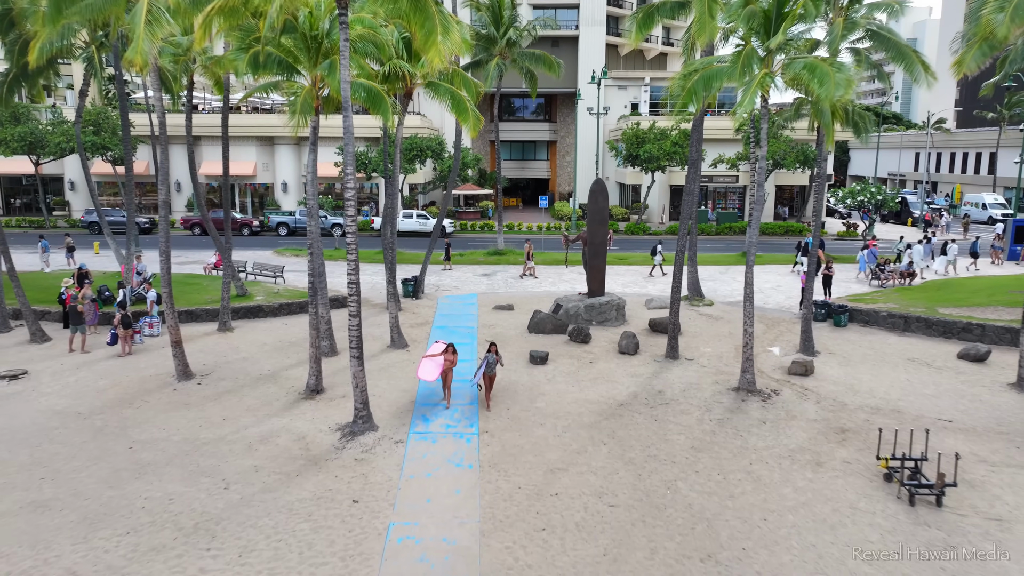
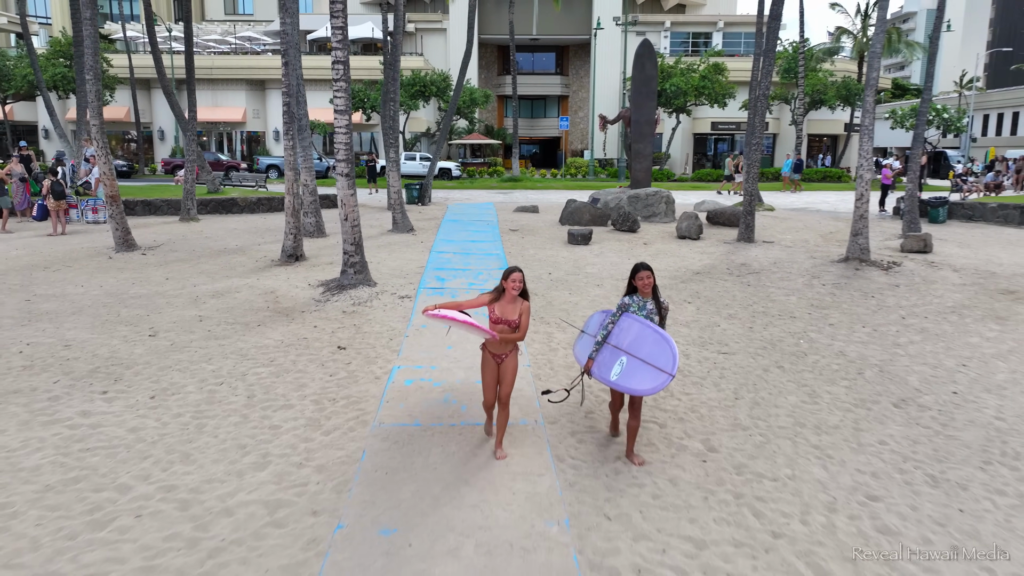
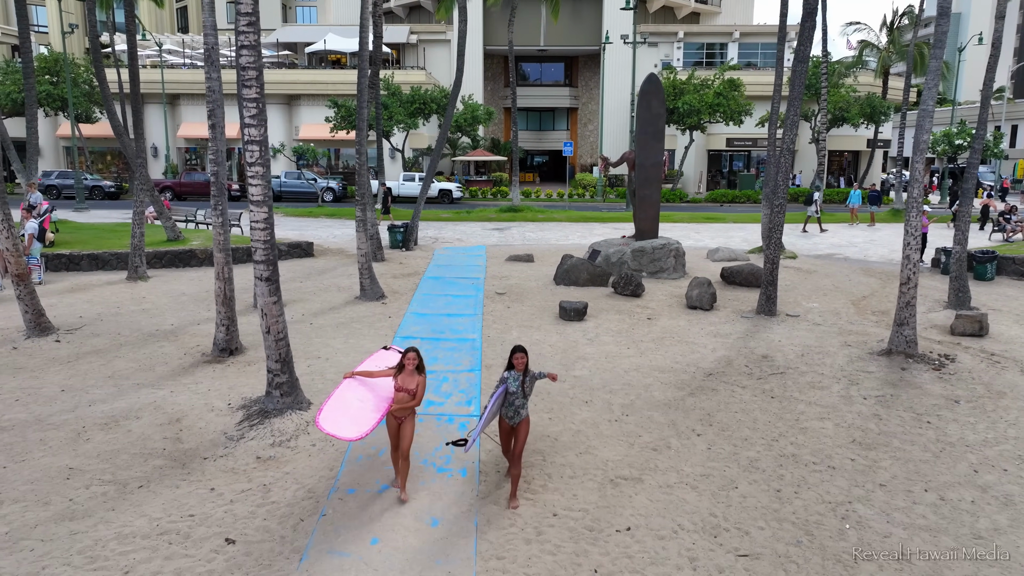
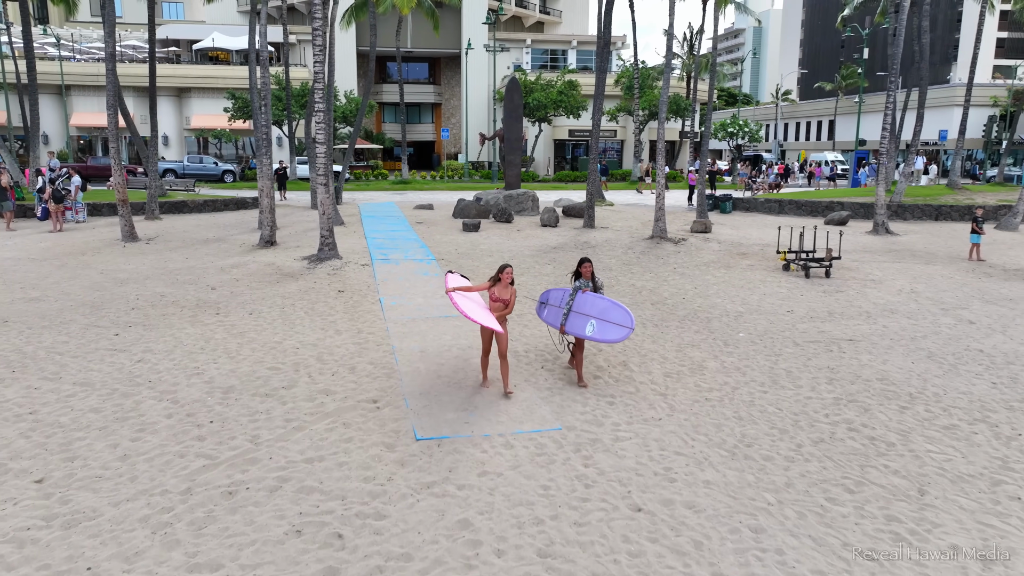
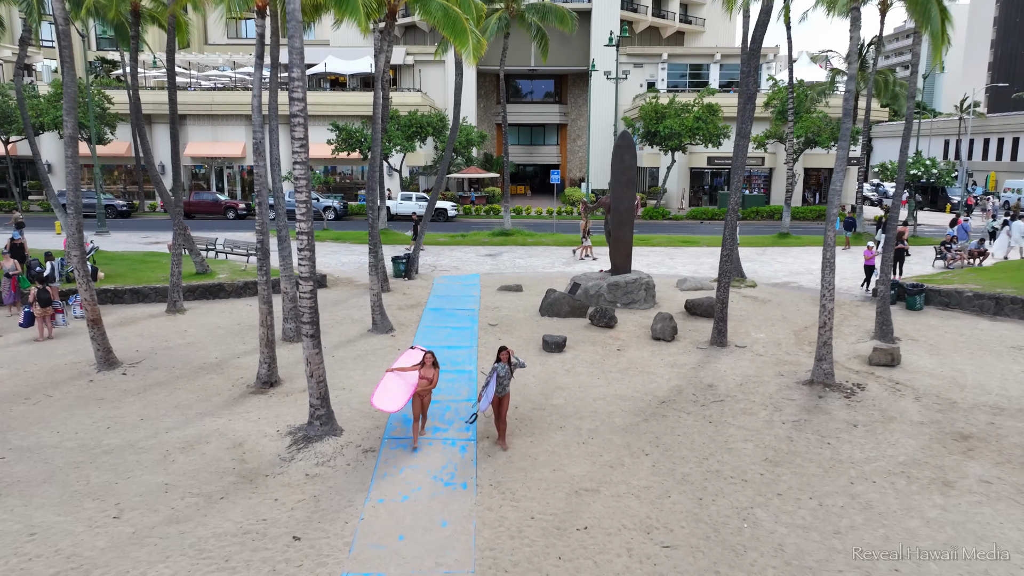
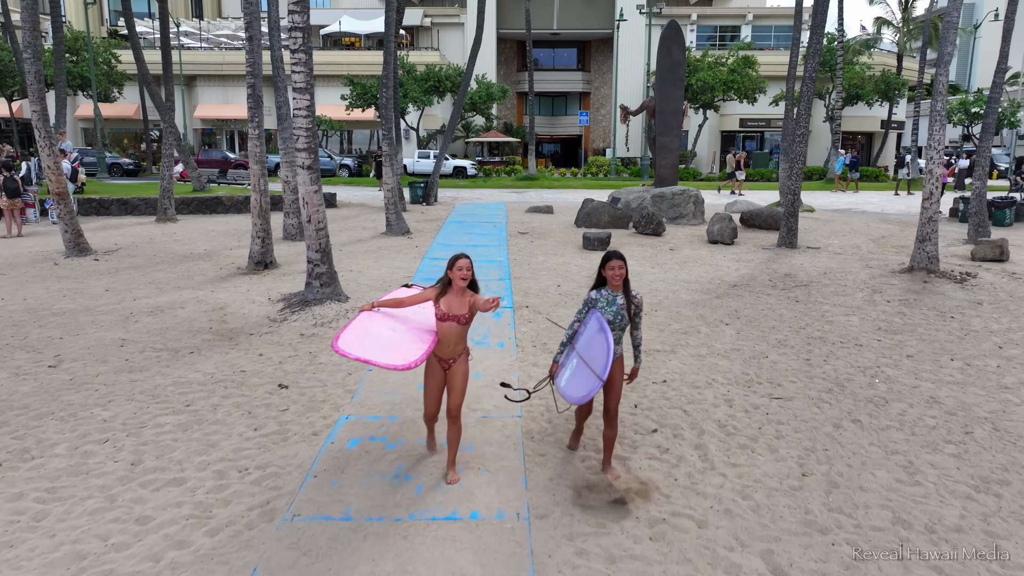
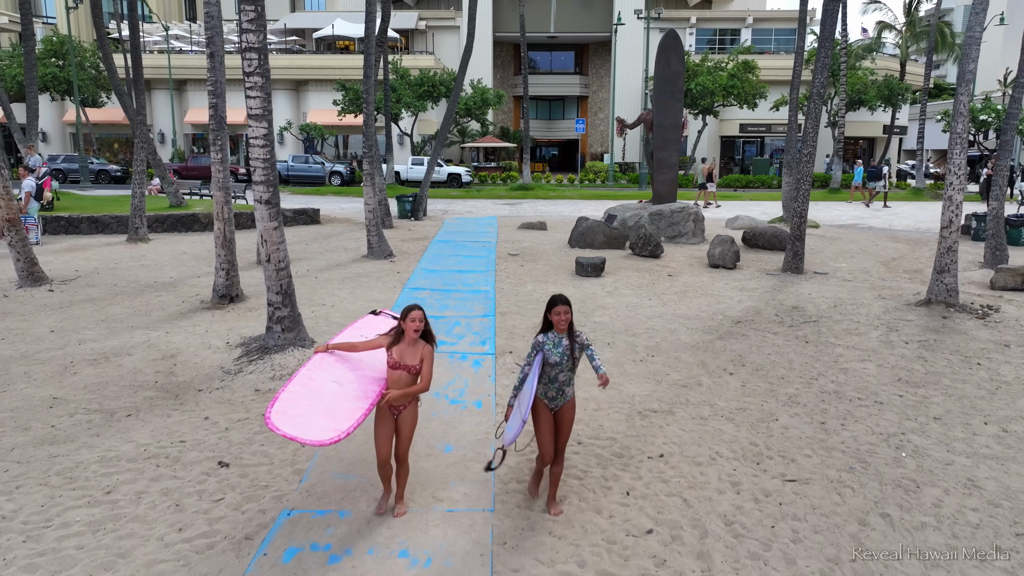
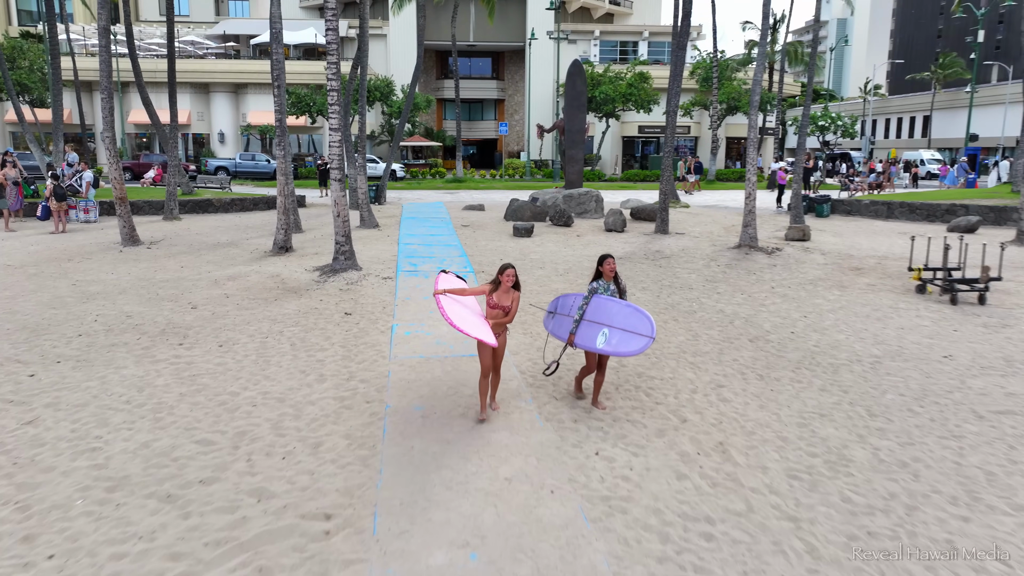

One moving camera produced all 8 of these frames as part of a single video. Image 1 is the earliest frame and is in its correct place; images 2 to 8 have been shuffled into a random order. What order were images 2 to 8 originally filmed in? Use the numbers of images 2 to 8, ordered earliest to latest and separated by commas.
5, 3, 7, 6, 2, 8, 4
